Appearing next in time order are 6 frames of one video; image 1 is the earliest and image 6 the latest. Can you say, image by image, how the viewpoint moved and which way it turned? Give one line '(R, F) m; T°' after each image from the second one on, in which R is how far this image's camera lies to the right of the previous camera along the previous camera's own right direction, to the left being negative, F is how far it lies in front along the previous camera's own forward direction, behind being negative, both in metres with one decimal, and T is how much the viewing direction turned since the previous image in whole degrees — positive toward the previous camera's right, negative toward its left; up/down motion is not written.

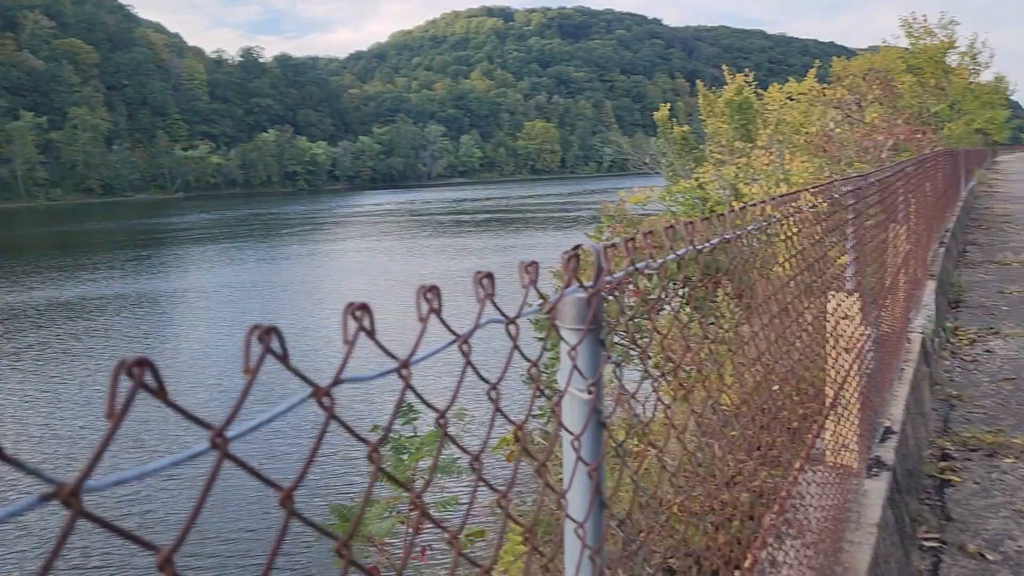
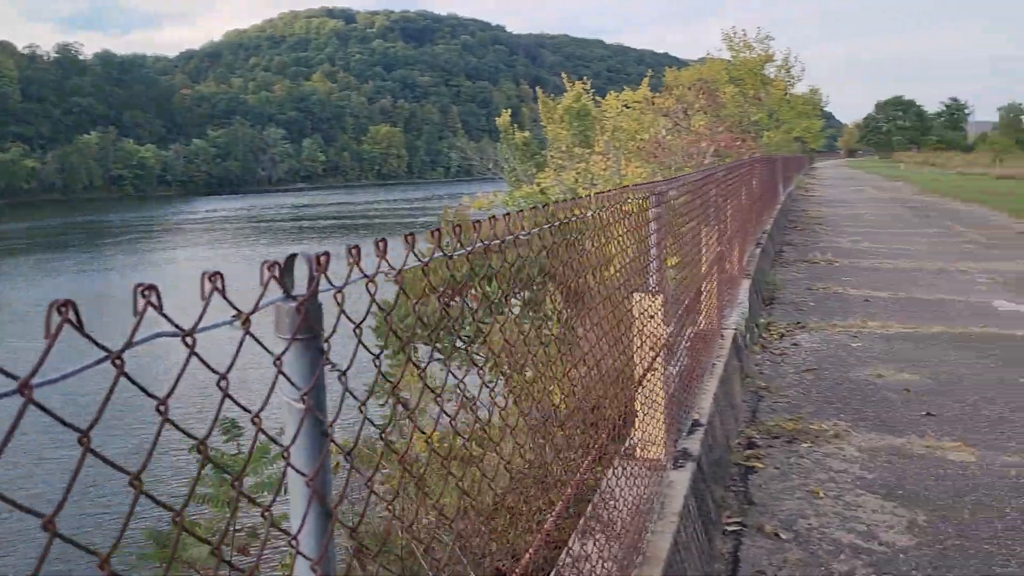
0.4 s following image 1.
(+0.1, 0.0) m; +10°
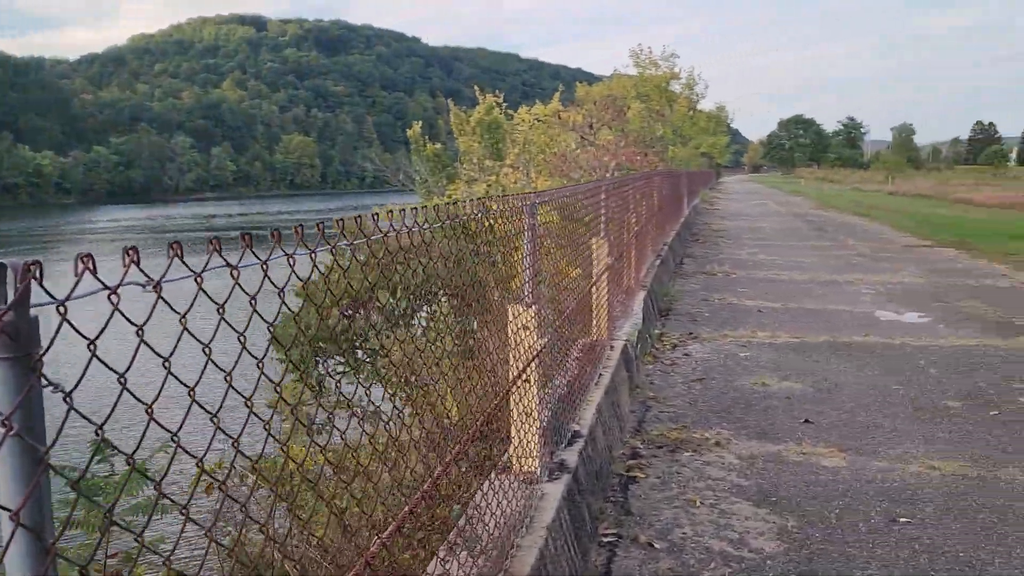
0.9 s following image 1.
(+0.2, 0.0) m; +6°
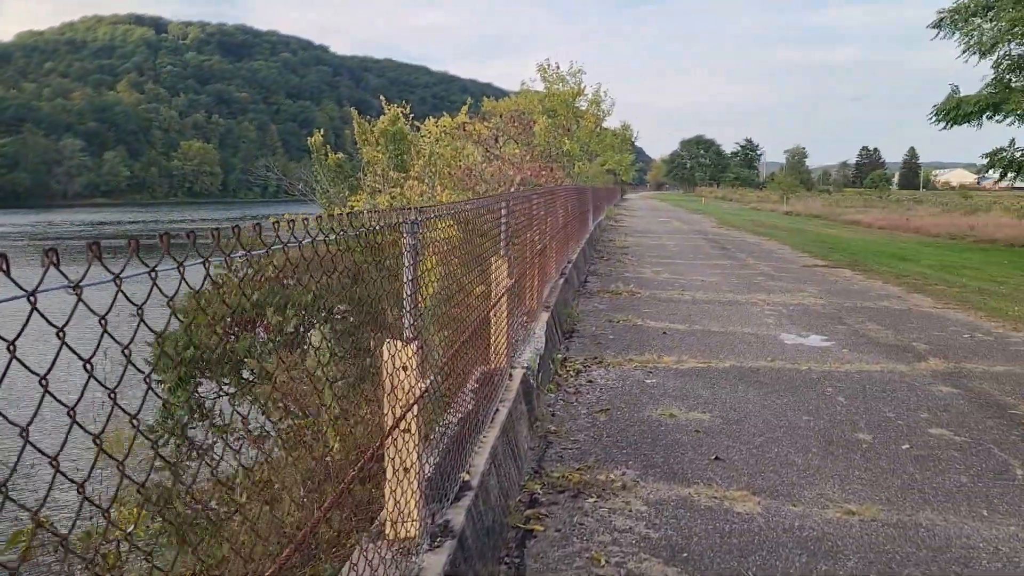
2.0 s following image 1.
(+0.1, +0.4) m; +6°
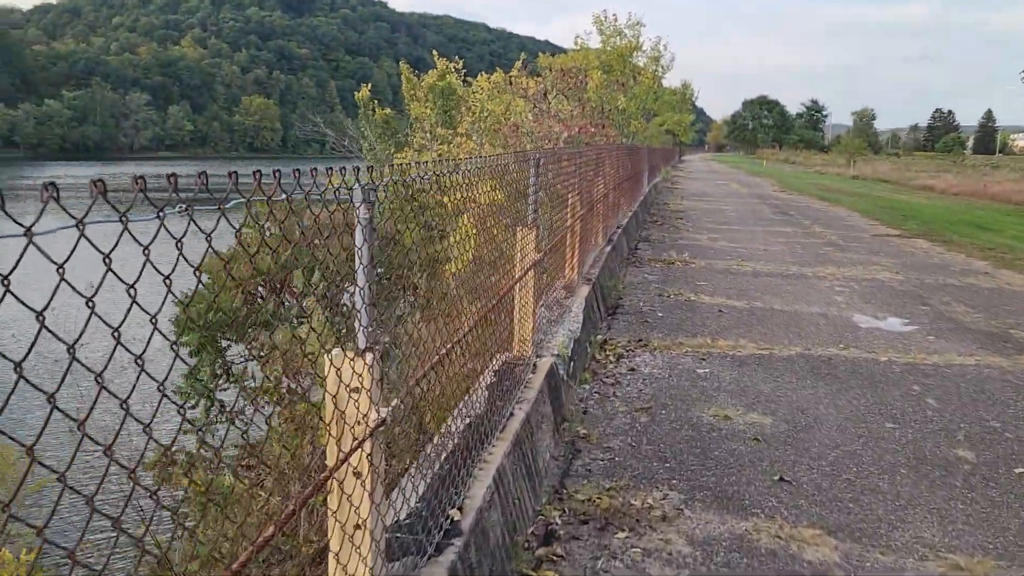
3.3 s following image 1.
(+0.1, +0.8) m; -4°
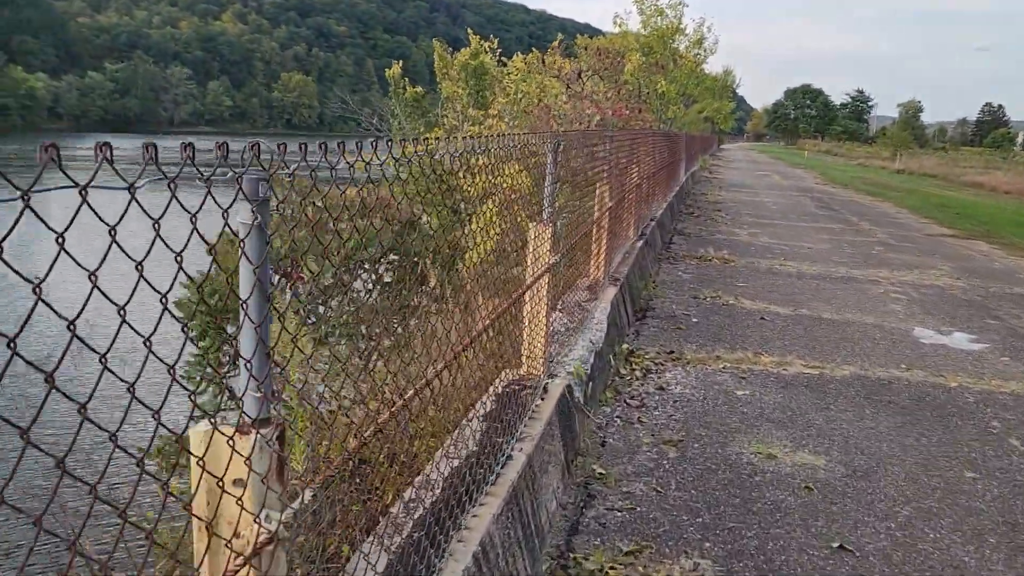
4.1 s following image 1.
(+0.1, +0.6) m; -2°
